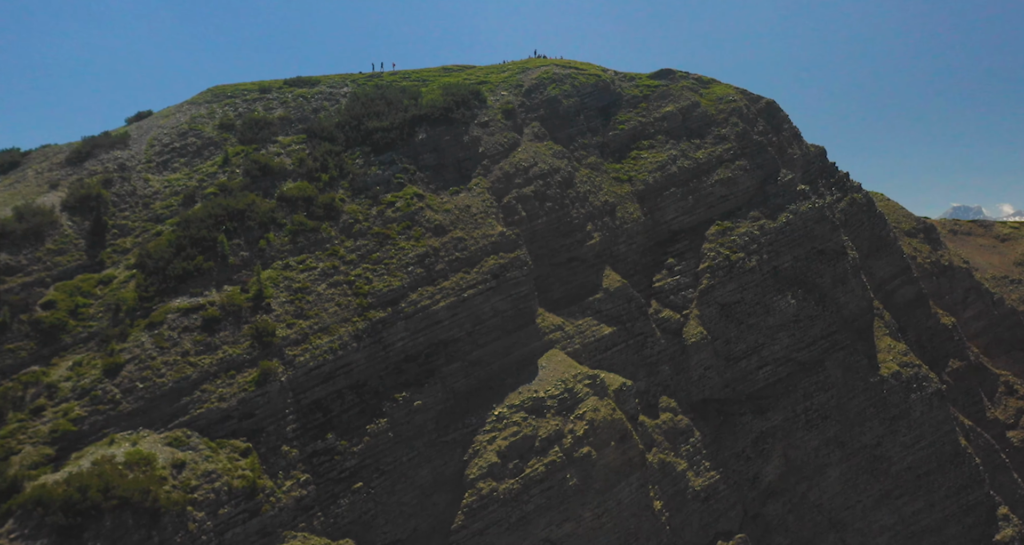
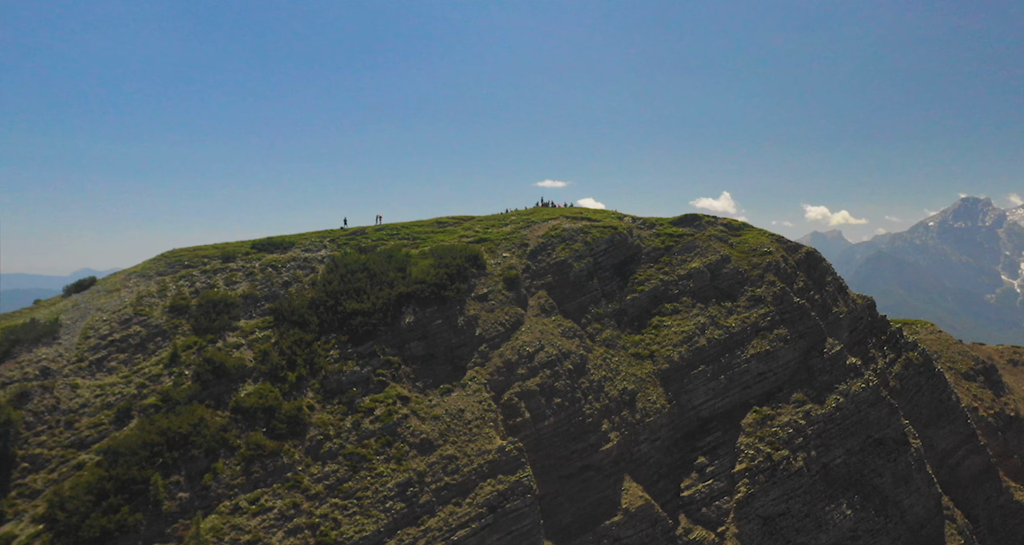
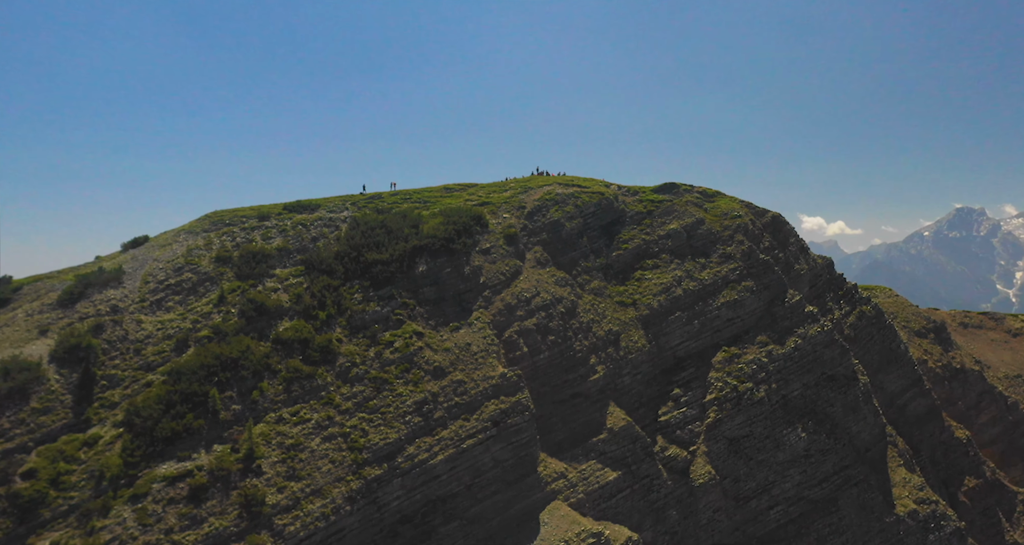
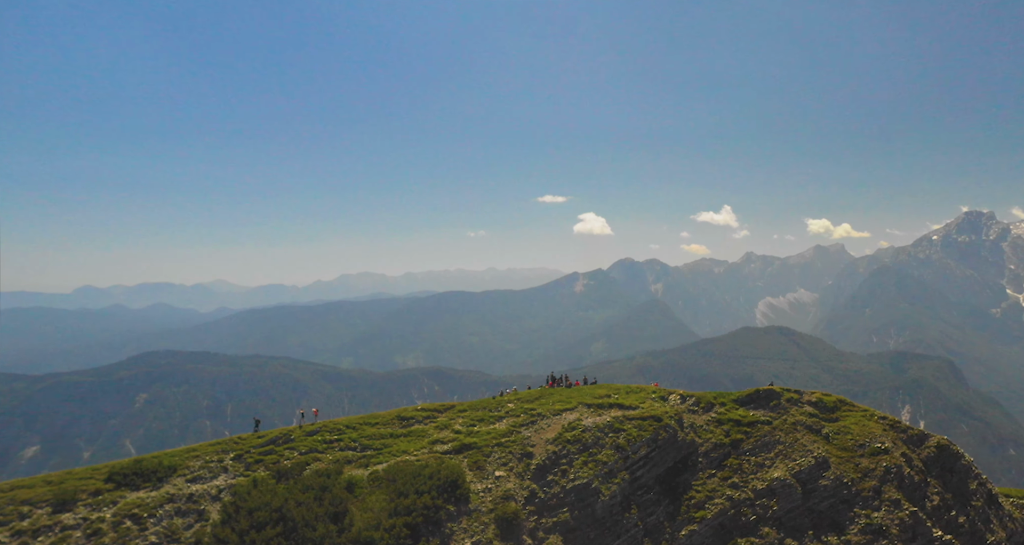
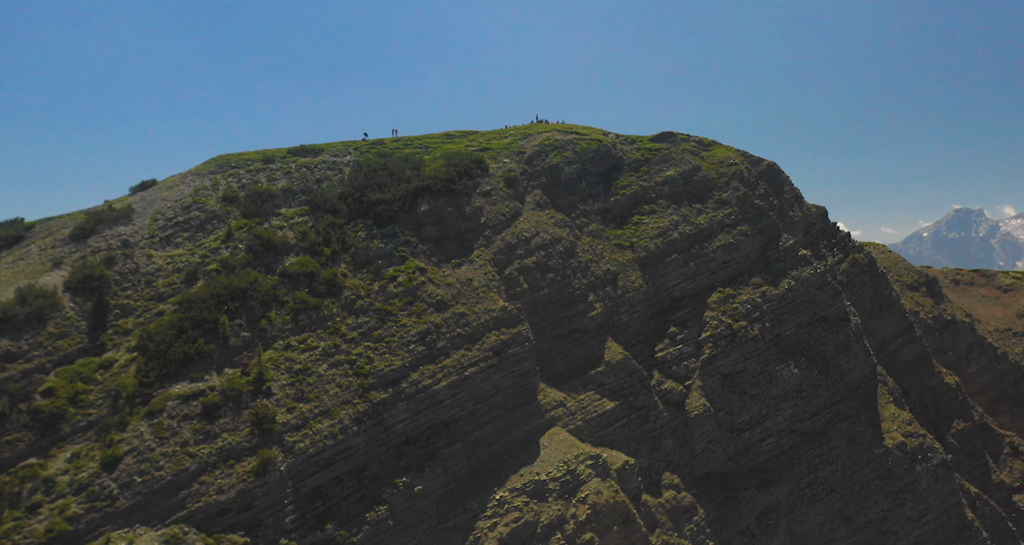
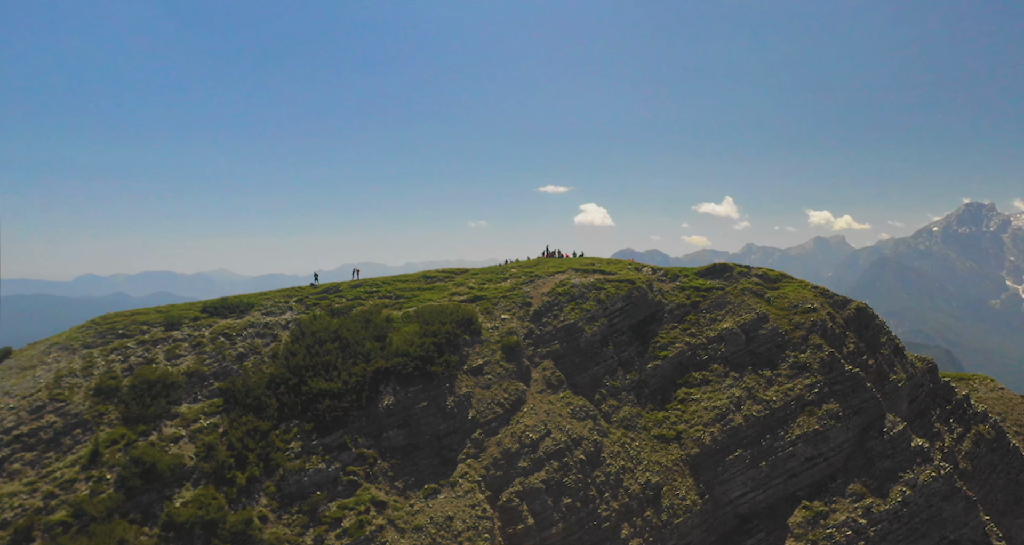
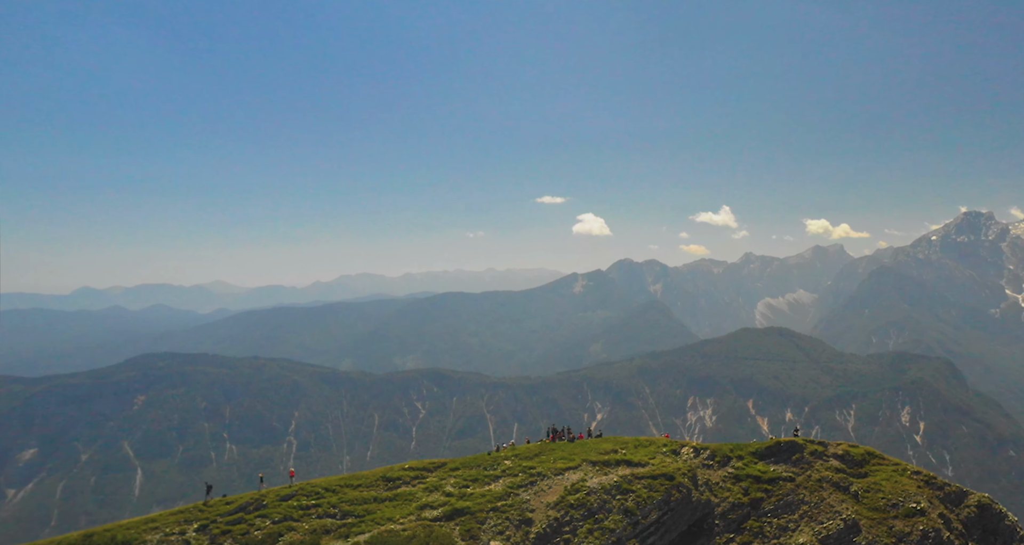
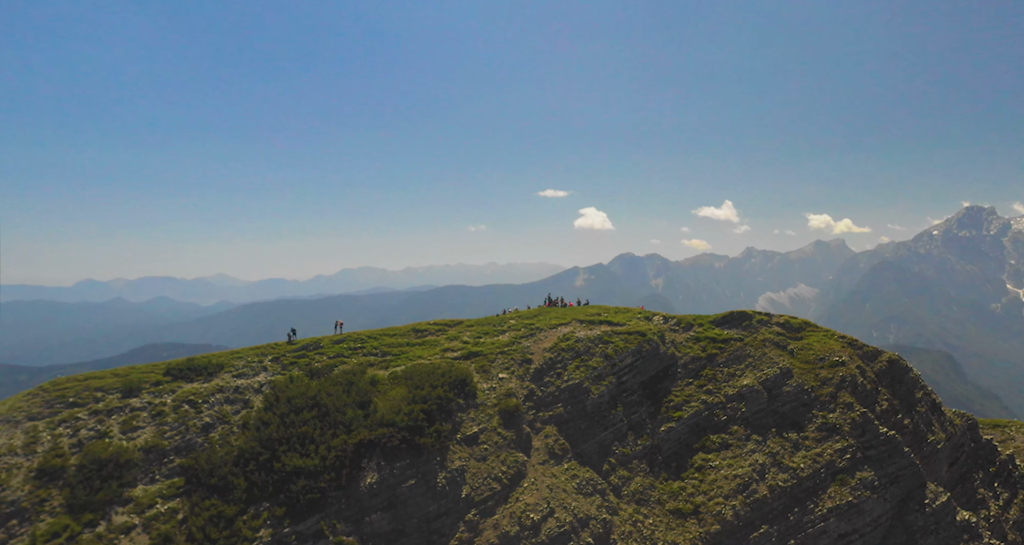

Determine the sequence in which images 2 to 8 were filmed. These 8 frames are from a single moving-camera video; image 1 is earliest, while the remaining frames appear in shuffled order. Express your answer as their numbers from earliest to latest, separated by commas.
5, 3, 2, 6, 8, 4, 7
